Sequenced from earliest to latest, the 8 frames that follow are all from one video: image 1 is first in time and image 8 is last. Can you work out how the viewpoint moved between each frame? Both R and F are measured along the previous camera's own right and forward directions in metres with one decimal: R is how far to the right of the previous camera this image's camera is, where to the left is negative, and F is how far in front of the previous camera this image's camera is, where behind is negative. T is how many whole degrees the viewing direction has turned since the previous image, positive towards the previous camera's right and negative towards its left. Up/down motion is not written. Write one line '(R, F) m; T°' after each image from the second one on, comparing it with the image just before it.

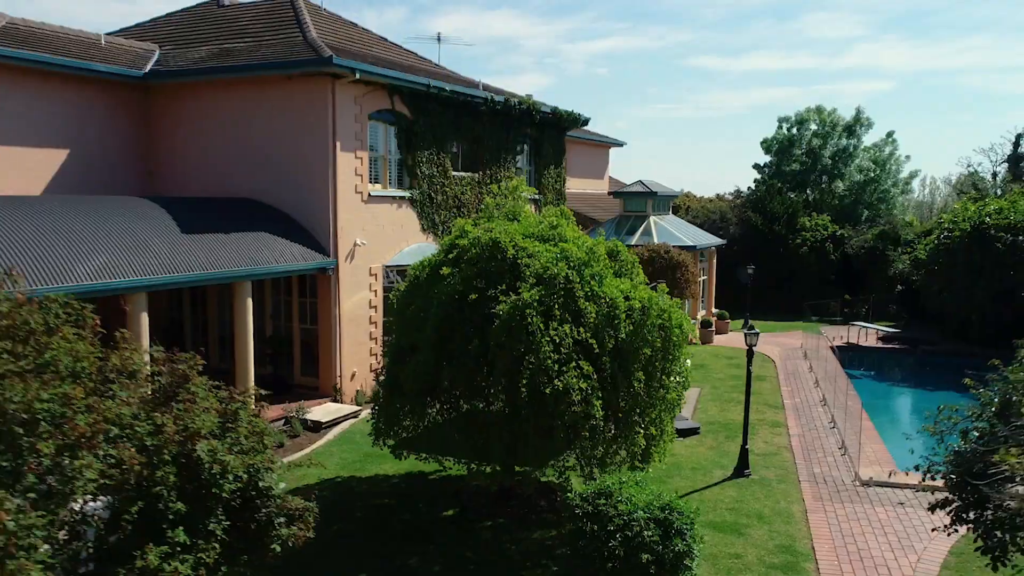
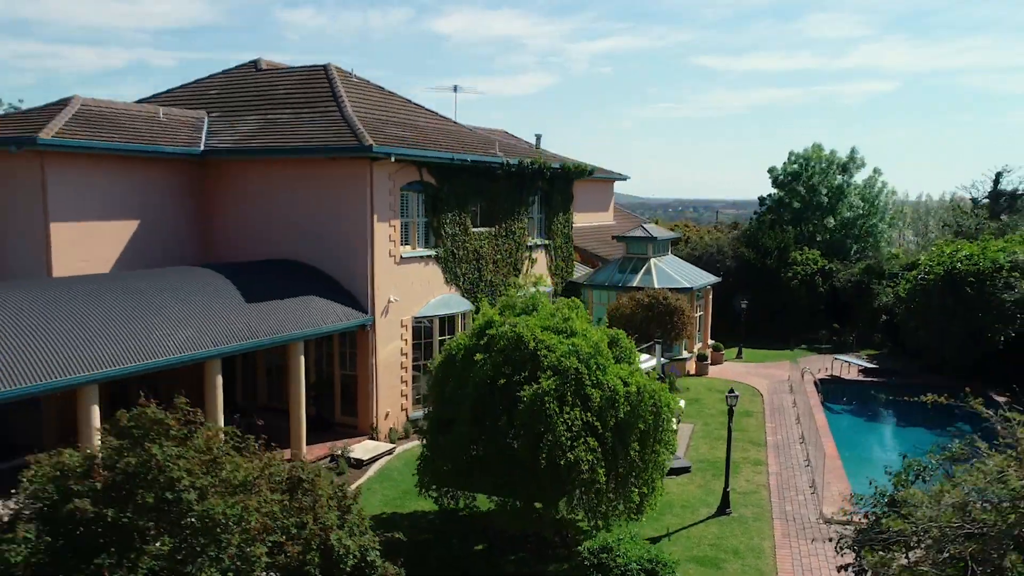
(0.0, -0.5) m; 0°
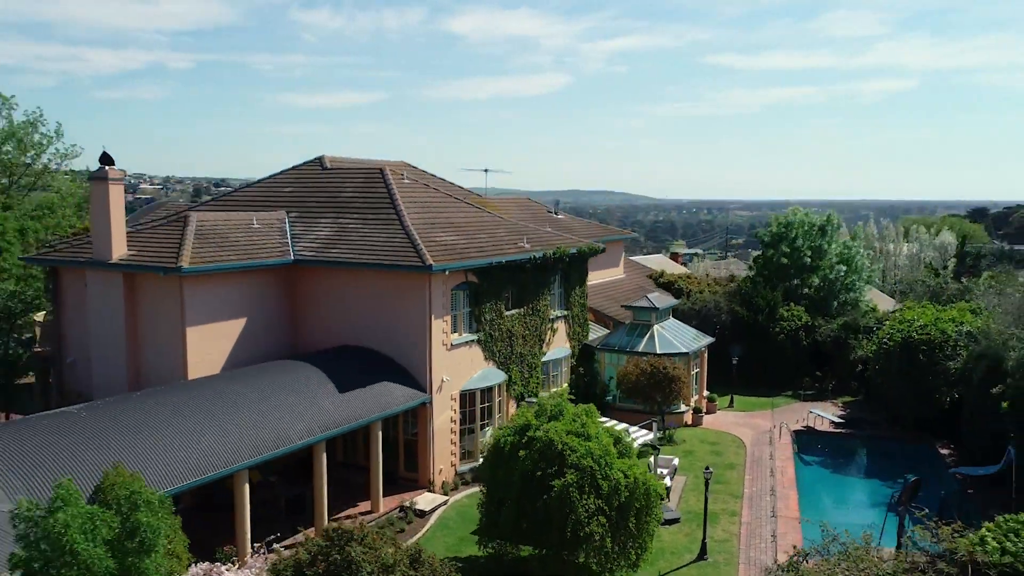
(-0.1, -1.1) m; -1°
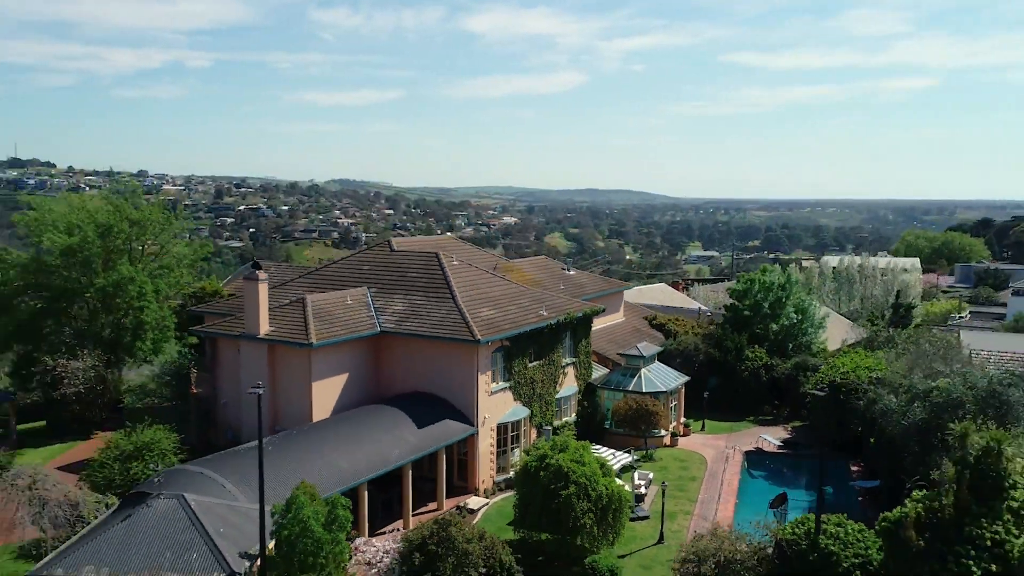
(-0.1, -2.3) m; -1°
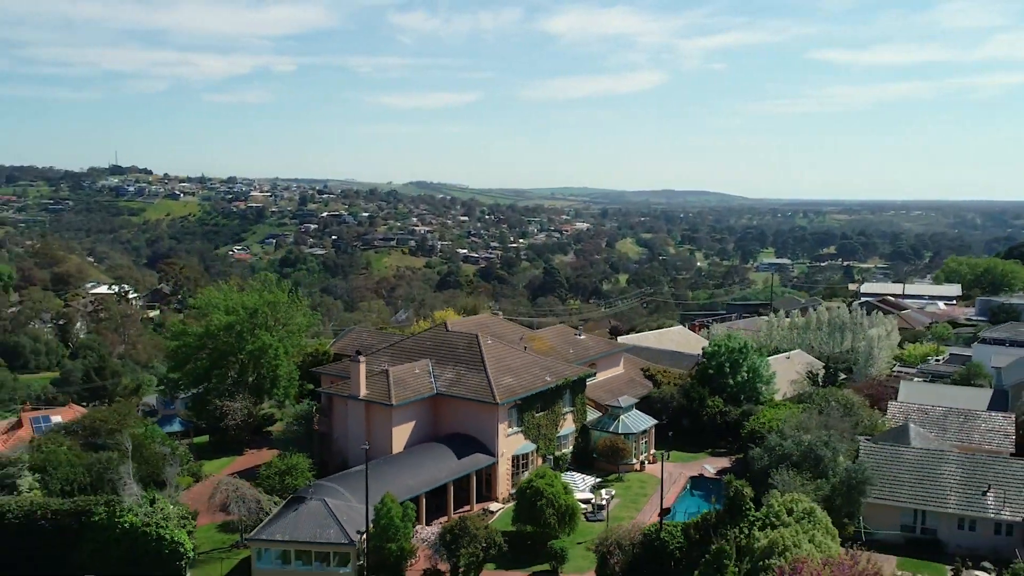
(+0.9, -4.1) m; -5°
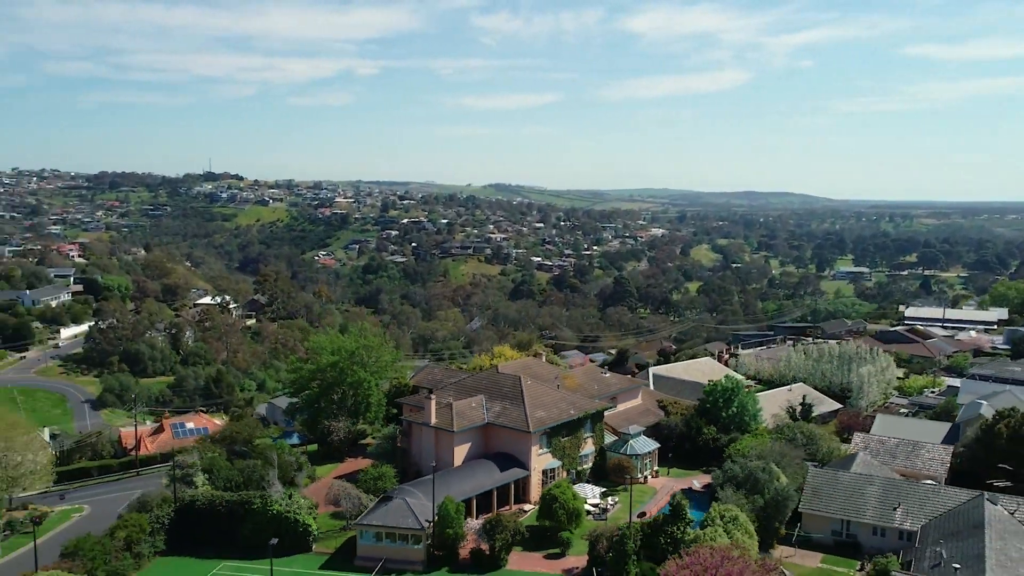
(+0.9, -4.2) m; -5°
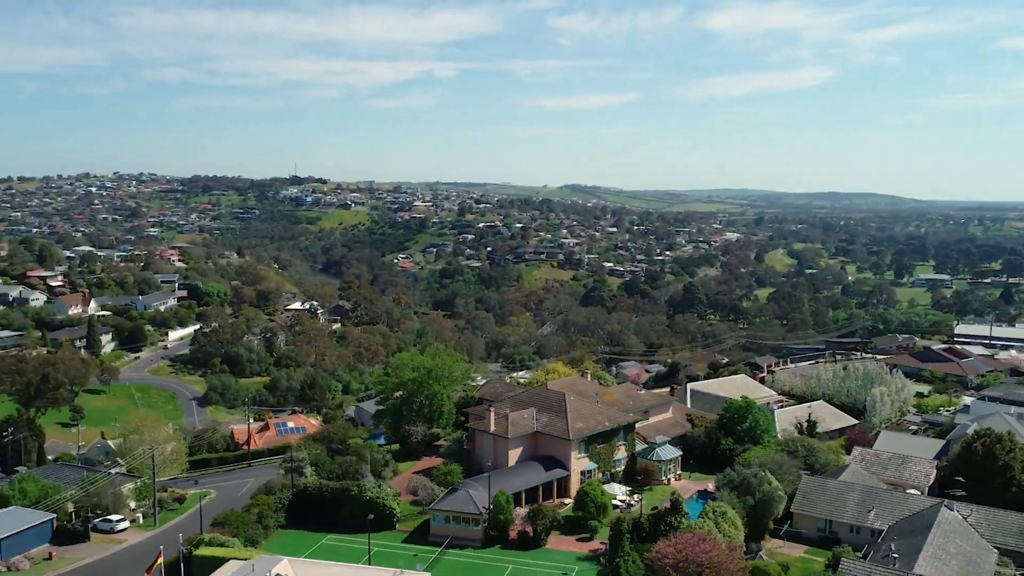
(+0.7, -3.7) m; -5°
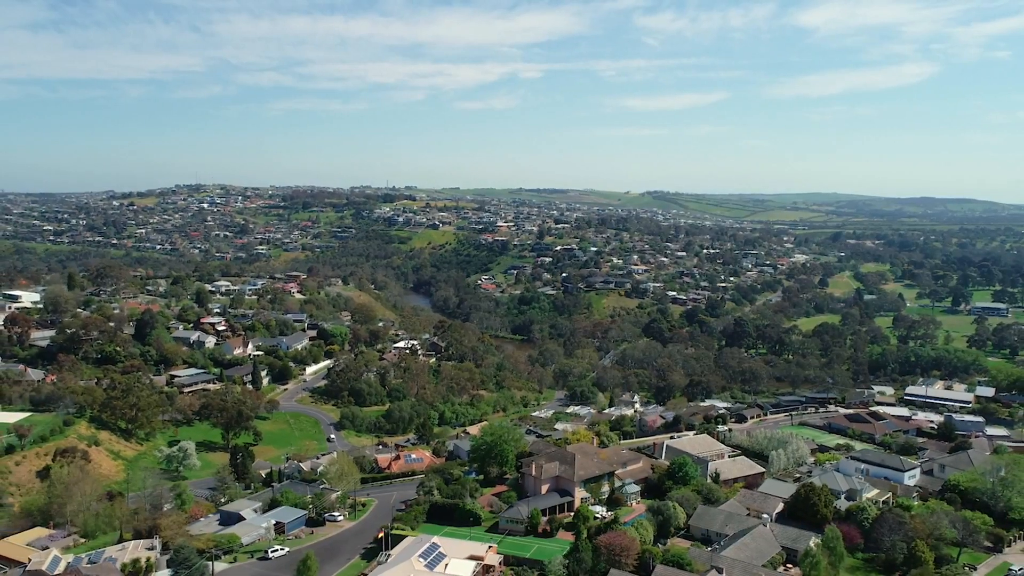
(+2.1, -16.9) m; -5°
